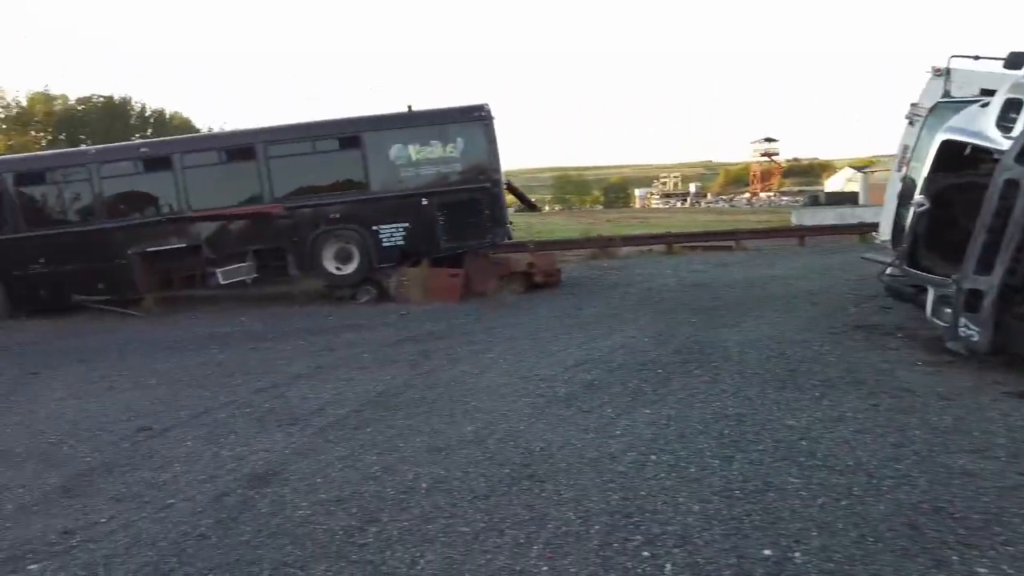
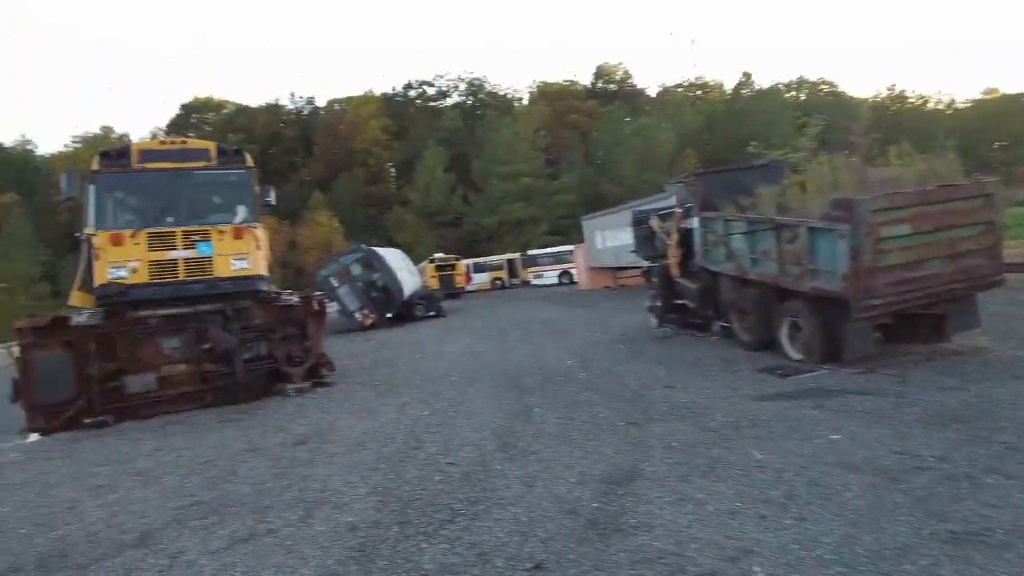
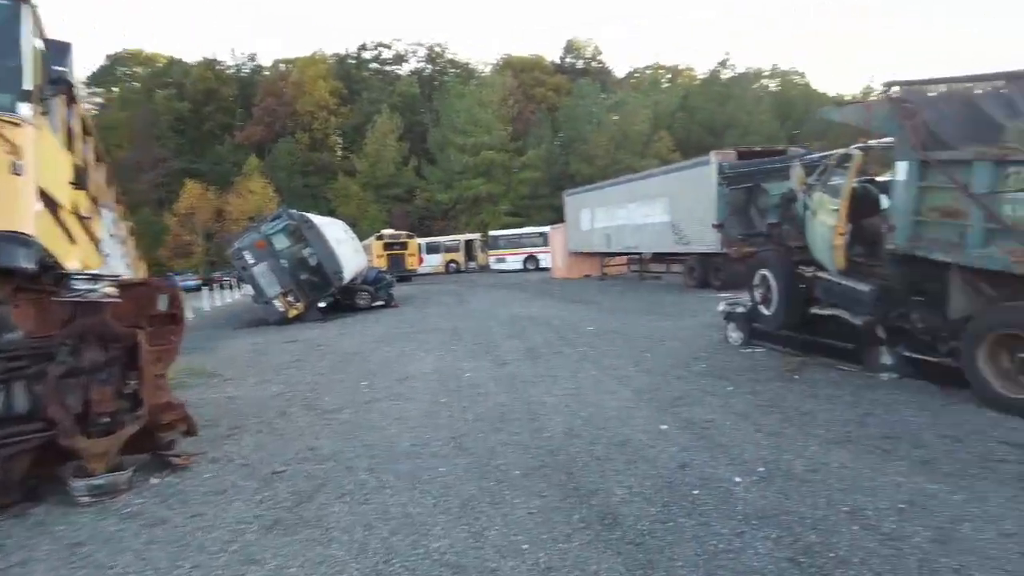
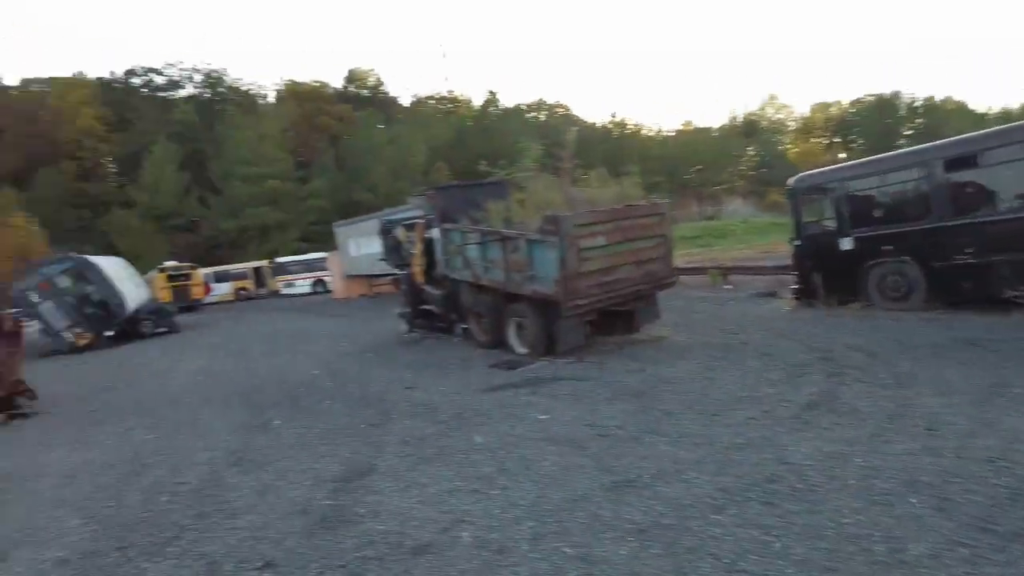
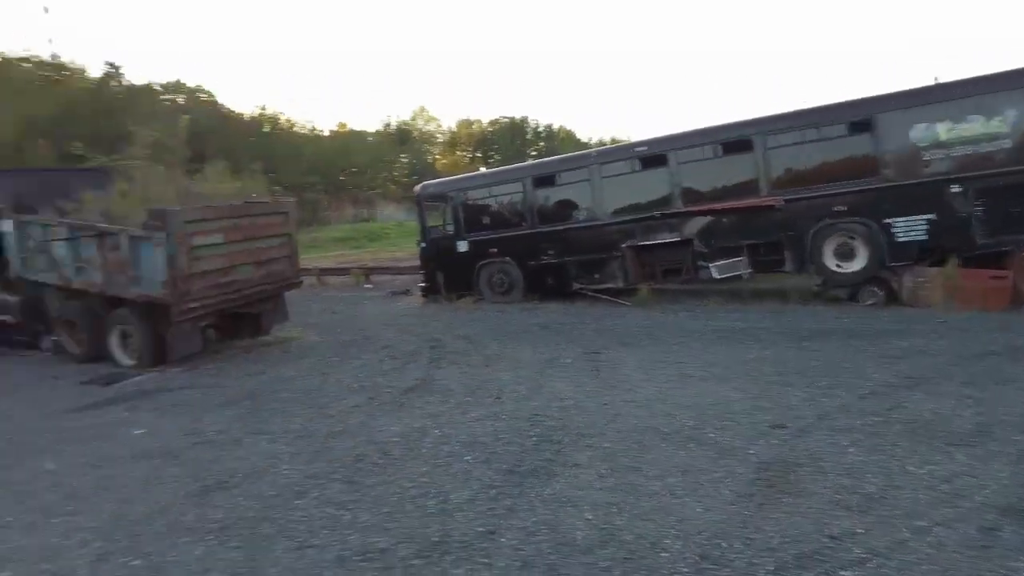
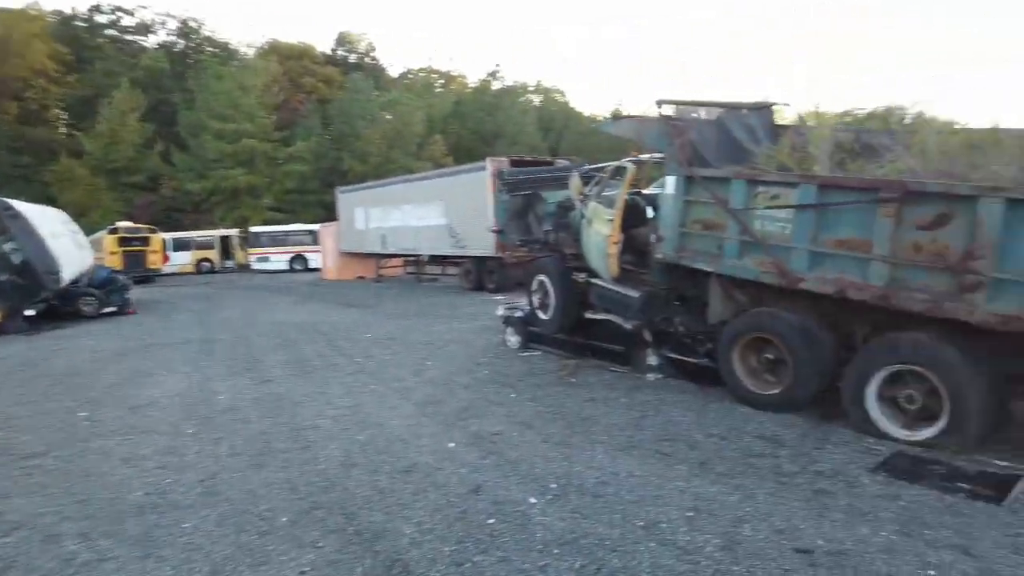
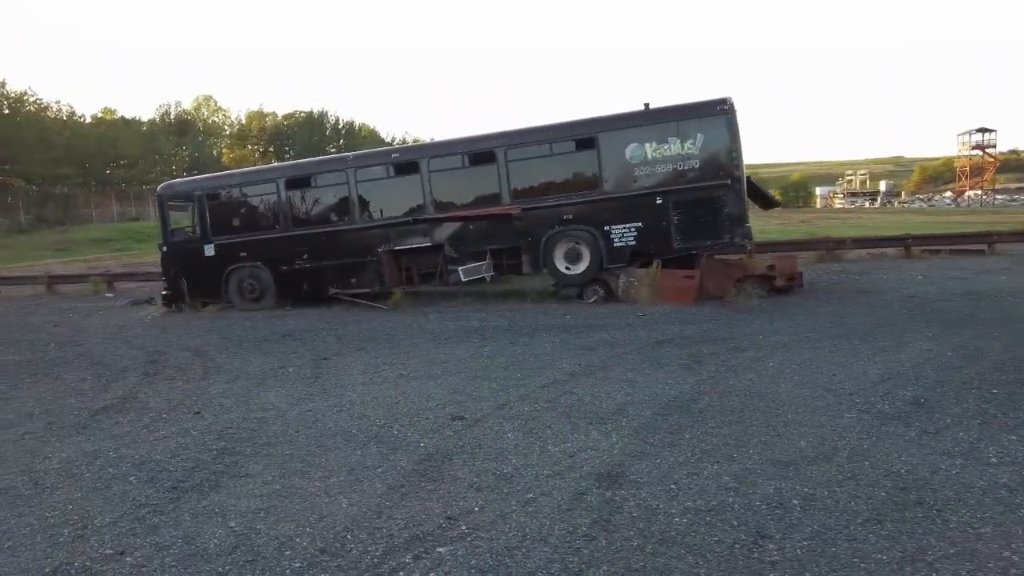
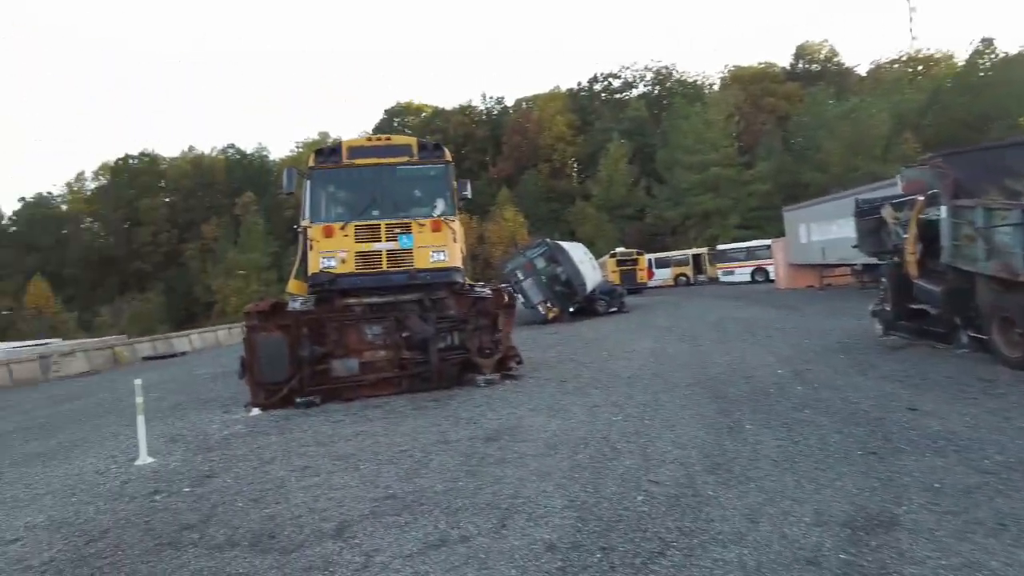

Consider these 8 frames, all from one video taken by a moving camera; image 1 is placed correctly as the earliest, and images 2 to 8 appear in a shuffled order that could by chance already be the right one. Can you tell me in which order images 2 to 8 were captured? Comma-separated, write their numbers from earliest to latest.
7, 5, 4, 2, 8, 3, 6
